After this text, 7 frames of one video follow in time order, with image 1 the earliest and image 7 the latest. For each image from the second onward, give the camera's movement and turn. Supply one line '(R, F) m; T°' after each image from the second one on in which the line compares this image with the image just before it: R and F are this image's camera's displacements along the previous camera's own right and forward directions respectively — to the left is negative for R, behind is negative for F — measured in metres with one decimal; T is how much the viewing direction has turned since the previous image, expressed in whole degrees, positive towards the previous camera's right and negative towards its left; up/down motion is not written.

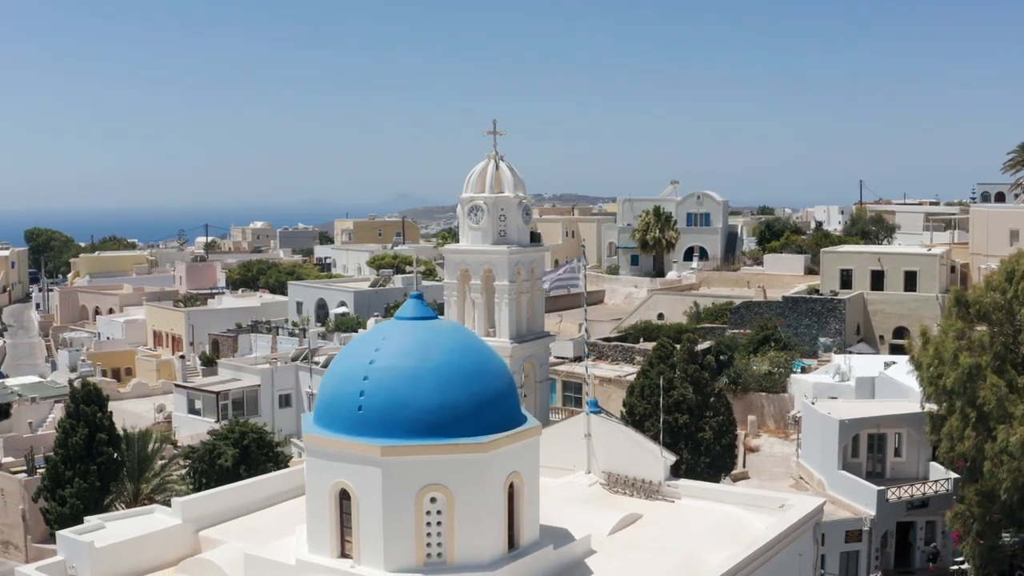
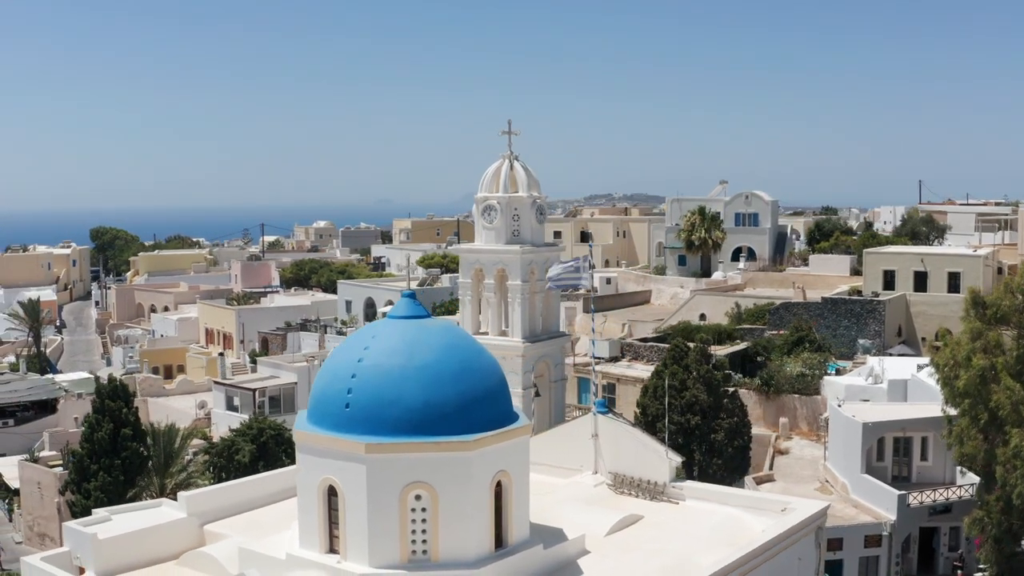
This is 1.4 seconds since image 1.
(+0.8, 0.0) m; -3°
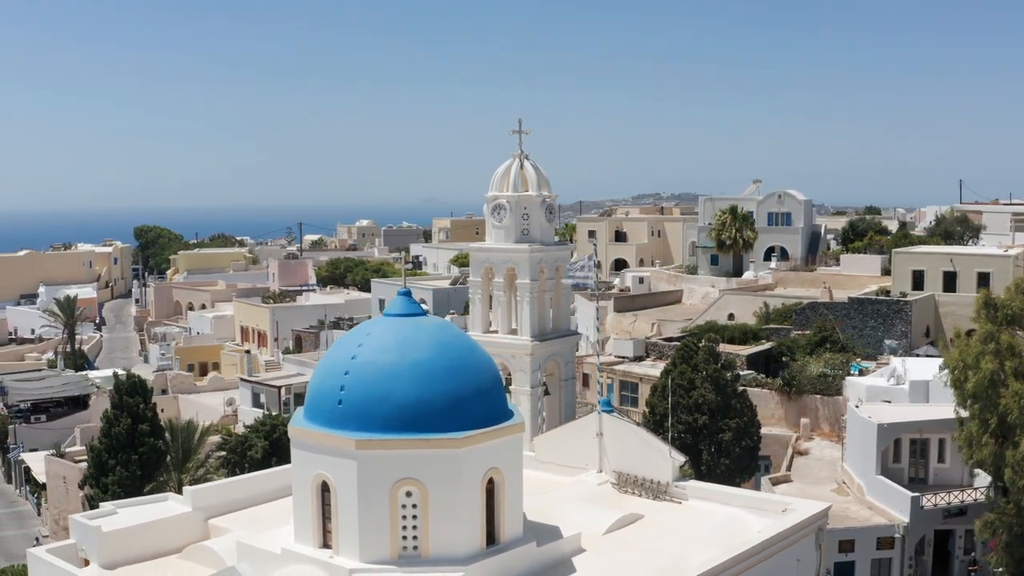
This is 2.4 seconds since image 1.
(+0.5, 0.0) m; -2°
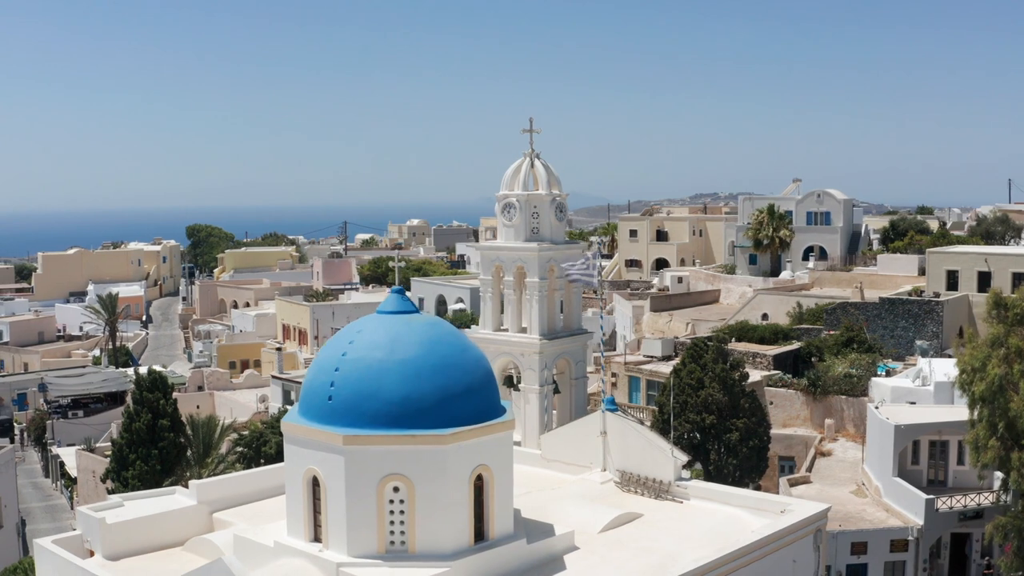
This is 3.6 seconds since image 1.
(+0.7, 0.0) m; -2°
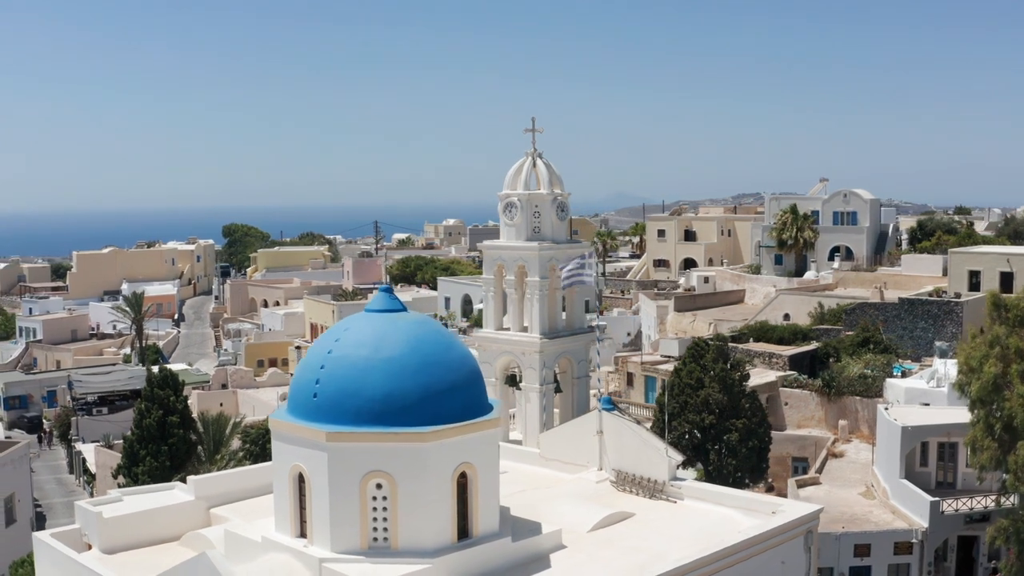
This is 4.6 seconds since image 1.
(+0.6, -0.1) m; -2°
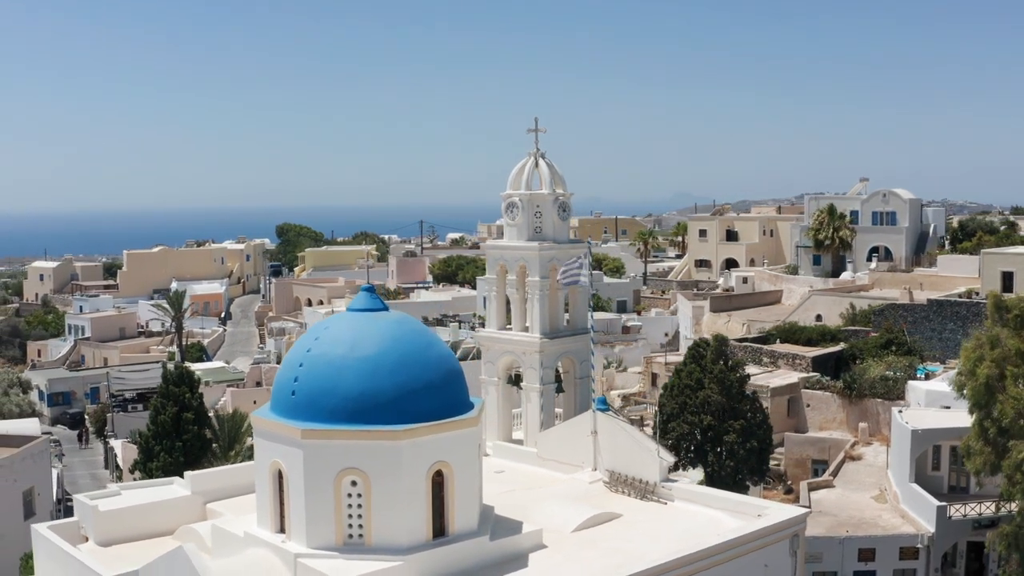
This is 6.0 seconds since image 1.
(+0.9, -0.1) m; -3°
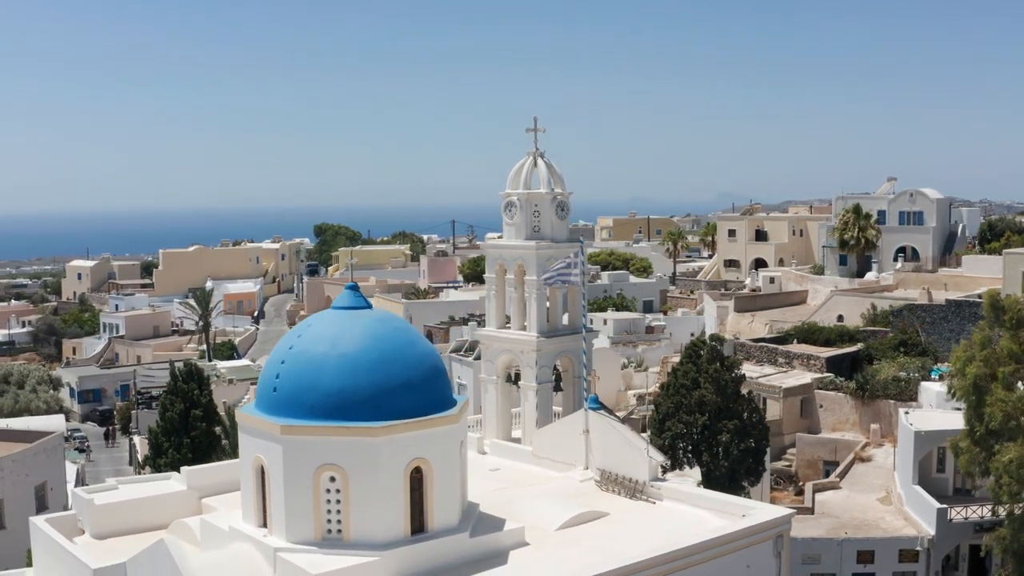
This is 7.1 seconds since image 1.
(+0.7, -0.1) m; -2°
